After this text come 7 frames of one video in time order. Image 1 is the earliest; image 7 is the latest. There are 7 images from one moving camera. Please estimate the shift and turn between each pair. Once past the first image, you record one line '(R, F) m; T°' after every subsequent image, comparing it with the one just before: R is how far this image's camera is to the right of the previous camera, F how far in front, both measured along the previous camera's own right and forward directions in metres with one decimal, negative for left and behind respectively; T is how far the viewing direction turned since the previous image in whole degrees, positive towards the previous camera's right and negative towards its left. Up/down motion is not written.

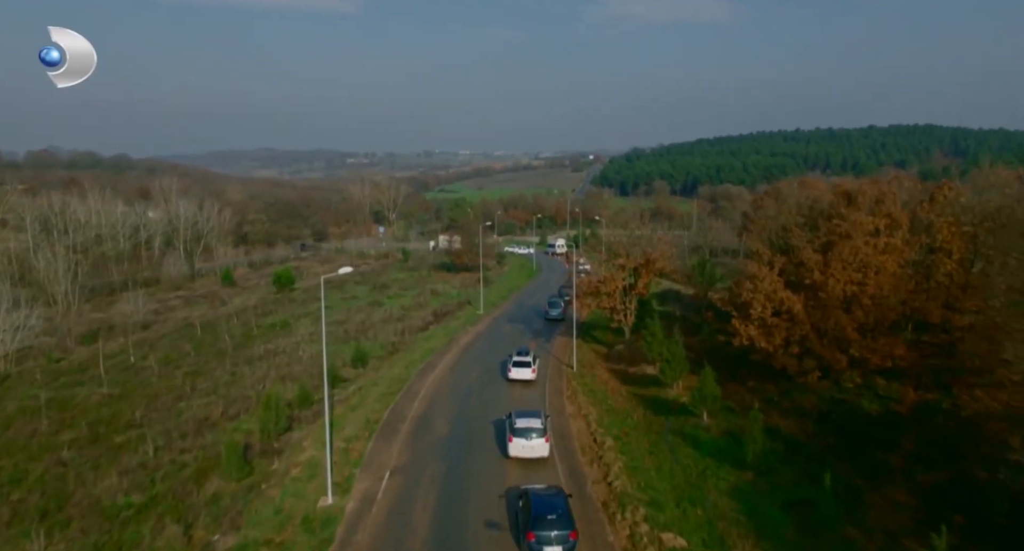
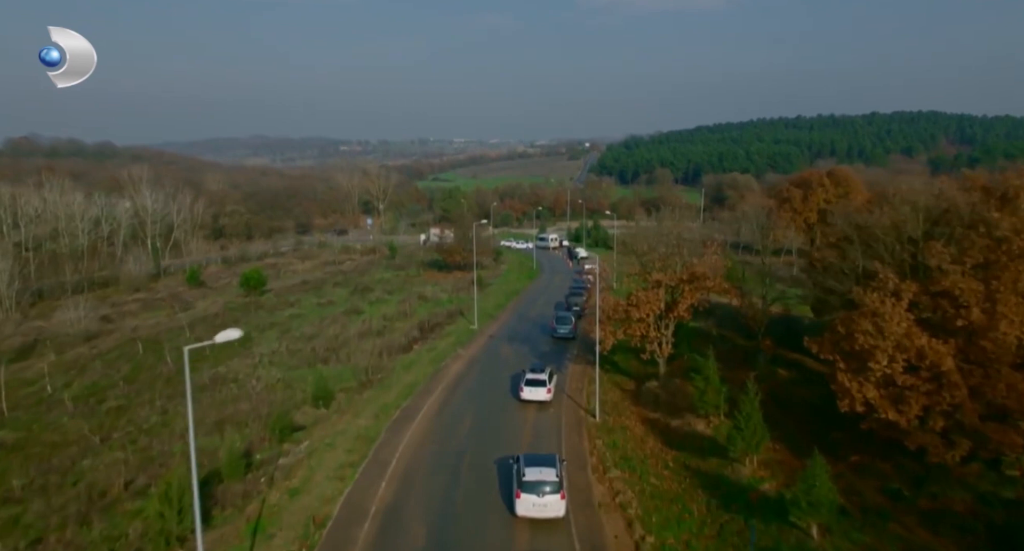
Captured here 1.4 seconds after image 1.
(-0.2, +6.3) m; 0°
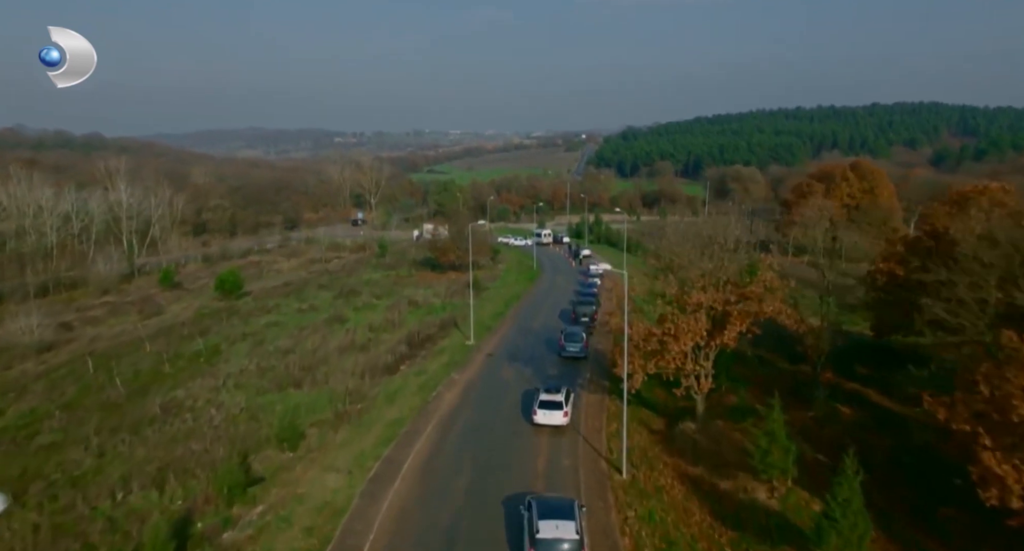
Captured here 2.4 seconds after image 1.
(-0.2, +4.0) m; 0°
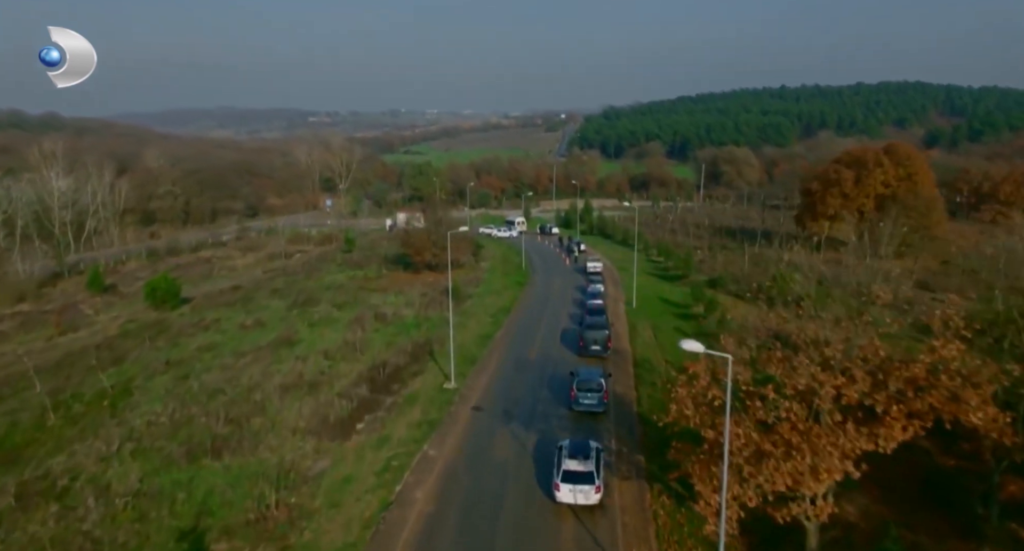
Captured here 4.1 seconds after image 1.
(-0.4, +6.8) m; +2°
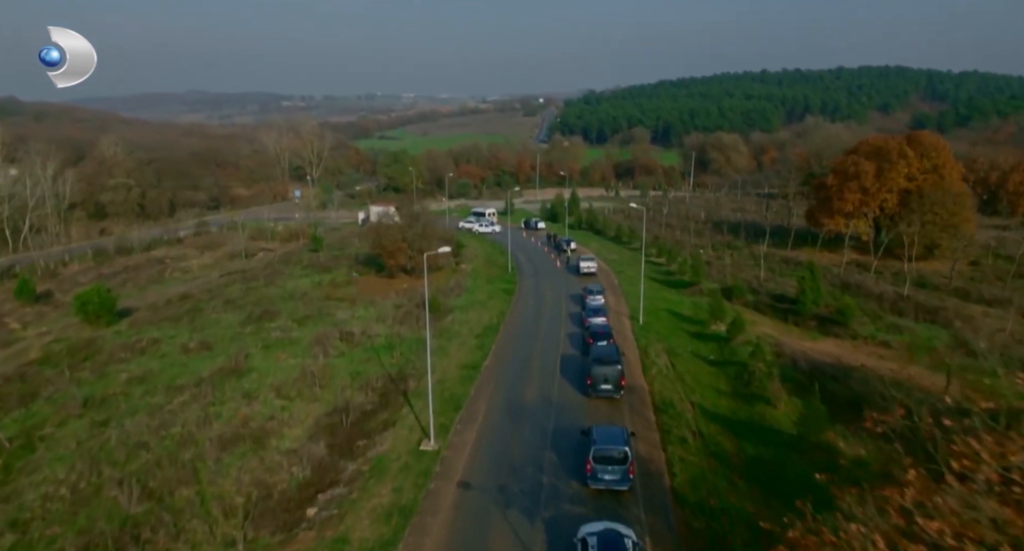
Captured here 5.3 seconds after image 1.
(-0.4, +4.6) m; +2°
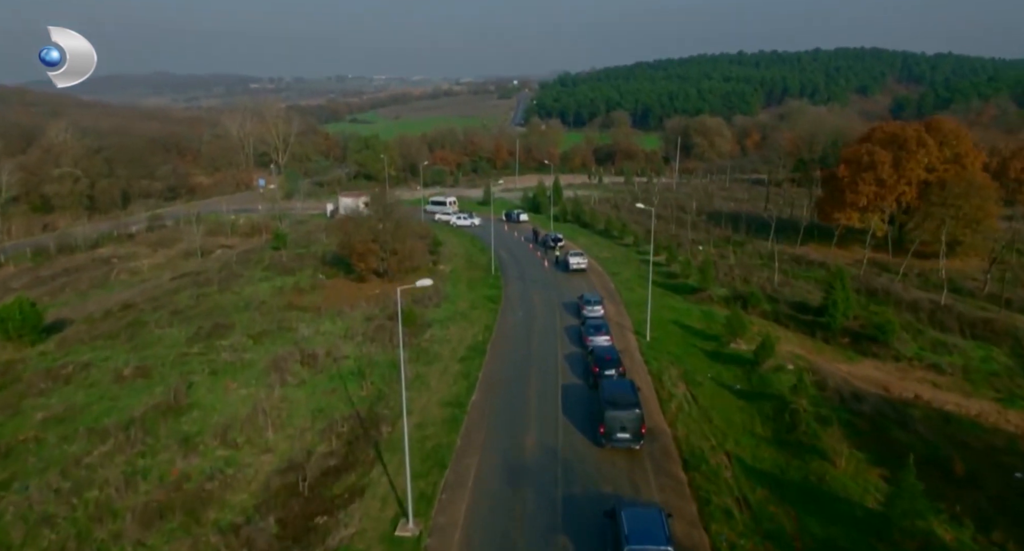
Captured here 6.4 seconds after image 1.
(-0.5, +3.9) m; +2°
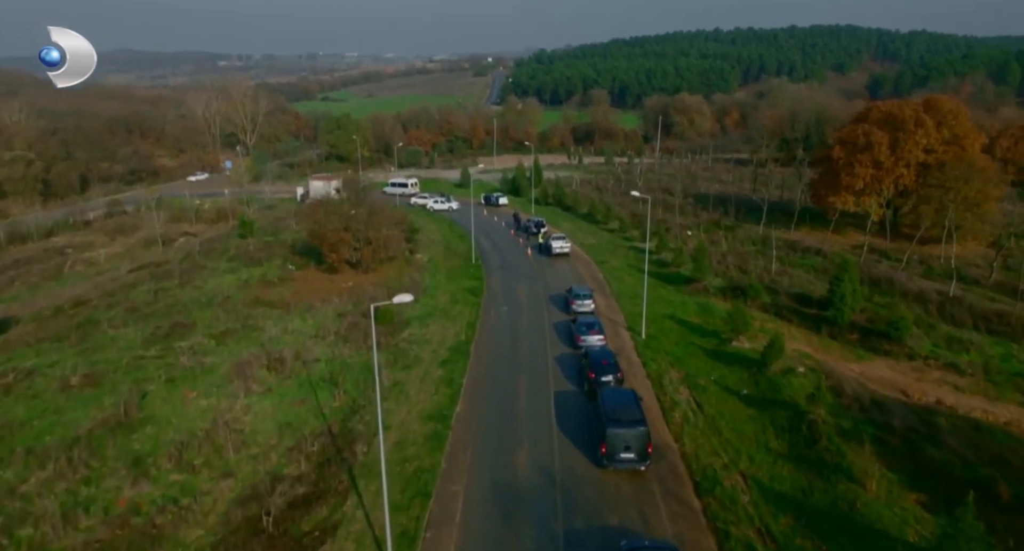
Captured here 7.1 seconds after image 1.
(-0.3, +1.9) m; +2°
